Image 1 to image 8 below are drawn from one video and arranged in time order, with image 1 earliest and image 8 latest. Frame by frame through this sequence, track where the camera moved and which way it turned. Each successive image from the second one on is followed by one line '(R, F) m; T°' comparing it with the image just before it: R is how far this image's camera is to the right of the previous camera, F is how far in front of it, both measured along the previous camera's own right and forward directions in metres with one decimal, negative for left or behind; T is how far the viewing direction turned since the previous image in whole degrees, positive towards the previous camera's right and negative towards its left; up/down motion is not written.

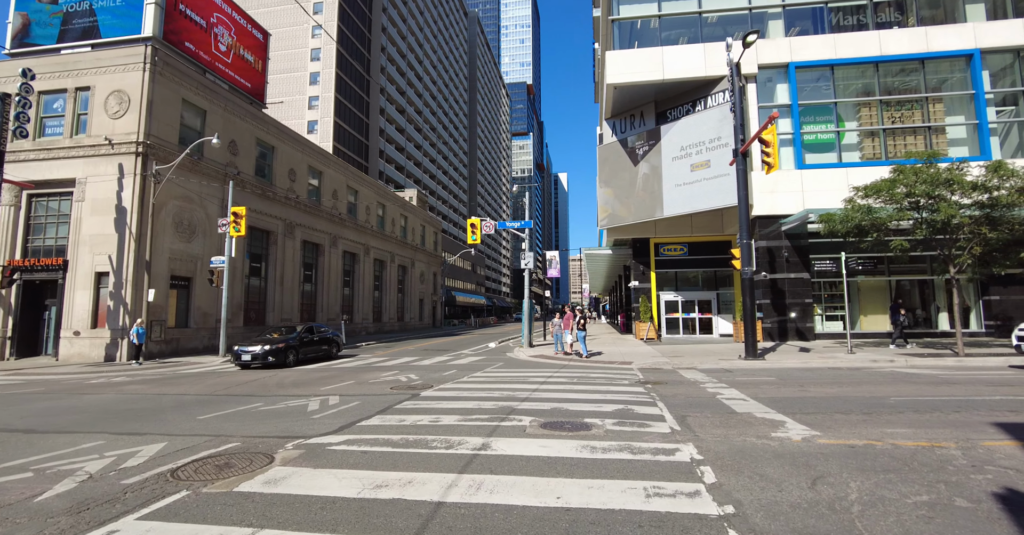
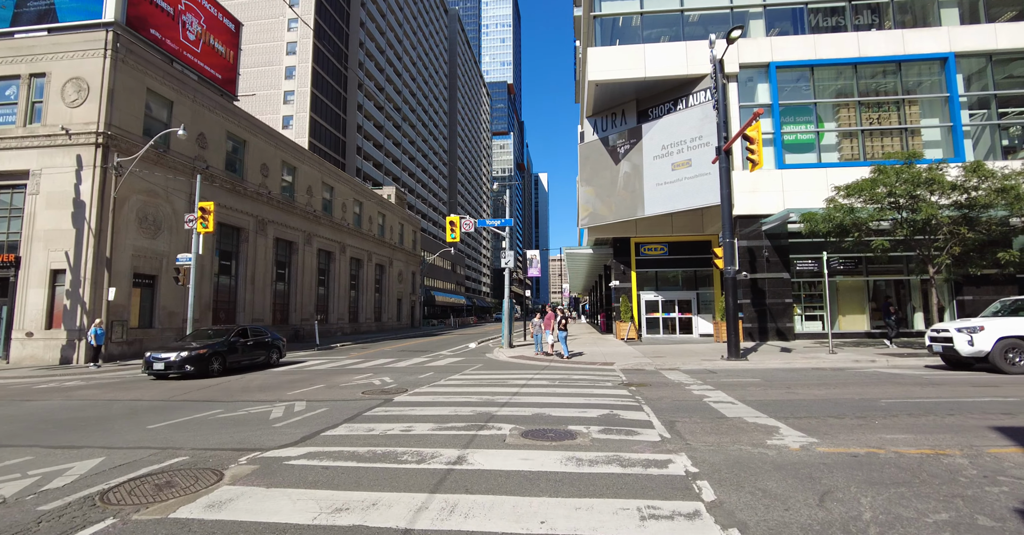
(0.0, +0.5) m; +3°
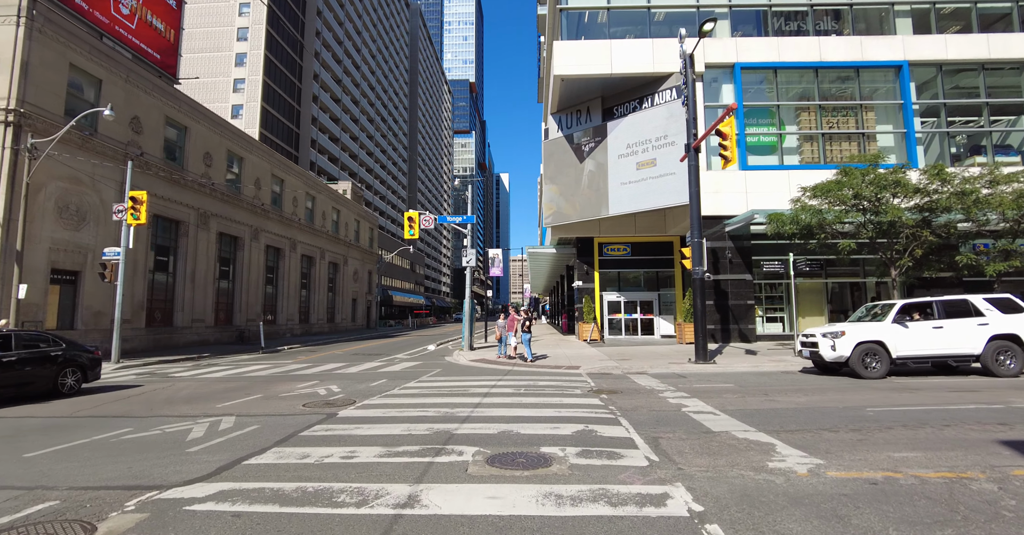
(-0.1, +0.9) m; +5°
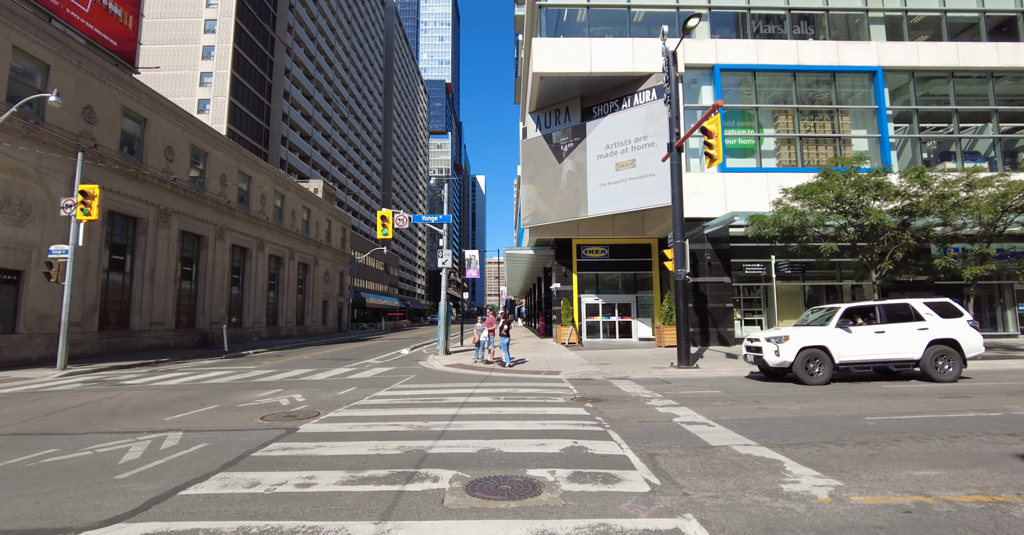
(-0.1, +0.6) m; +3°
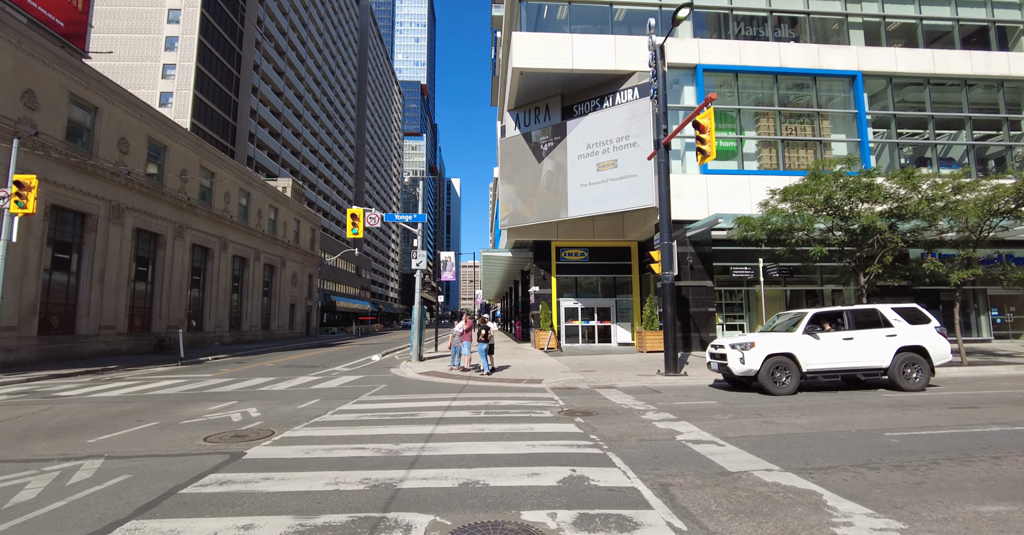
(-0.2, +0.9) m; +3°
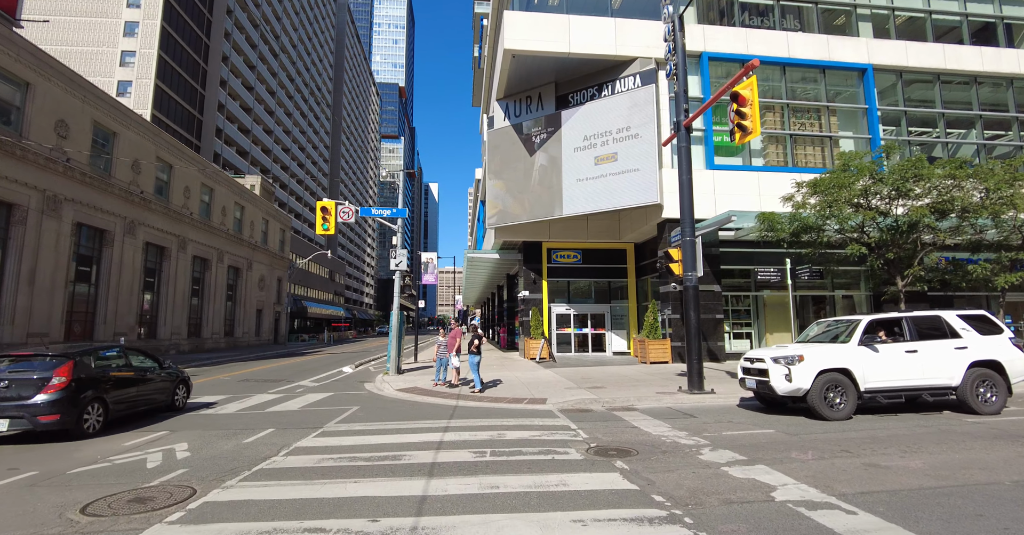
(-0.5, +1.9) m; +3°
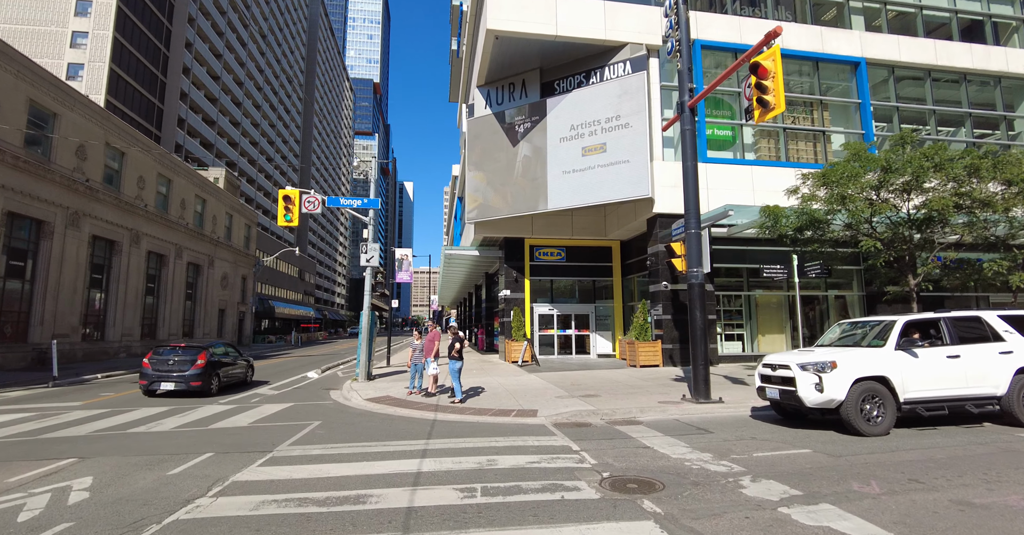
(-0.3, +1.3) m; +3°
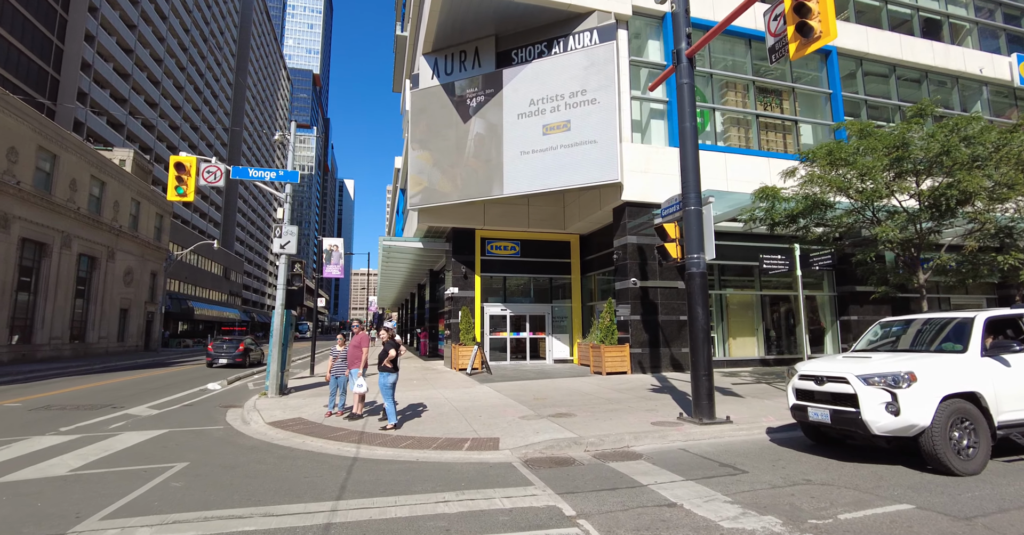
(-0.2, +2.5) m; +7°
